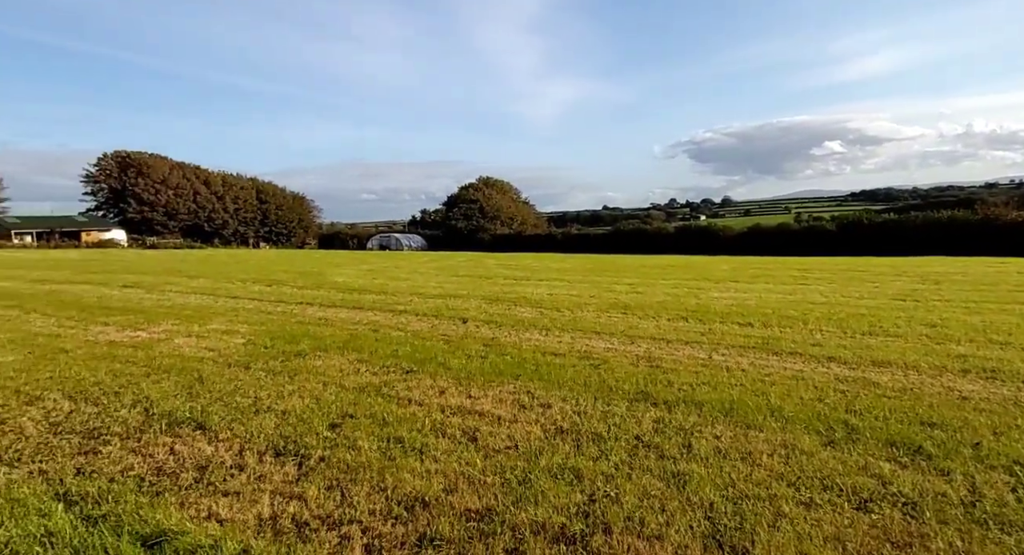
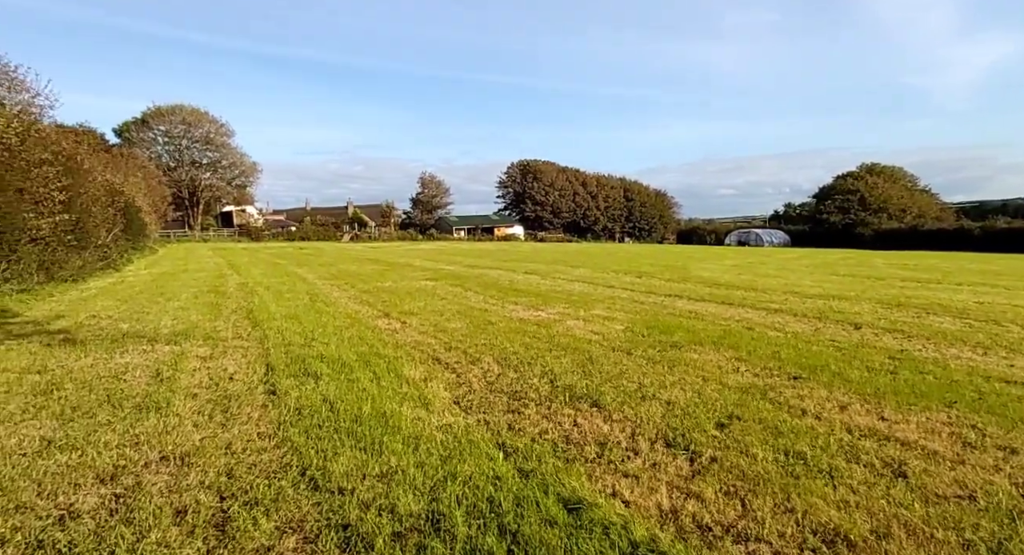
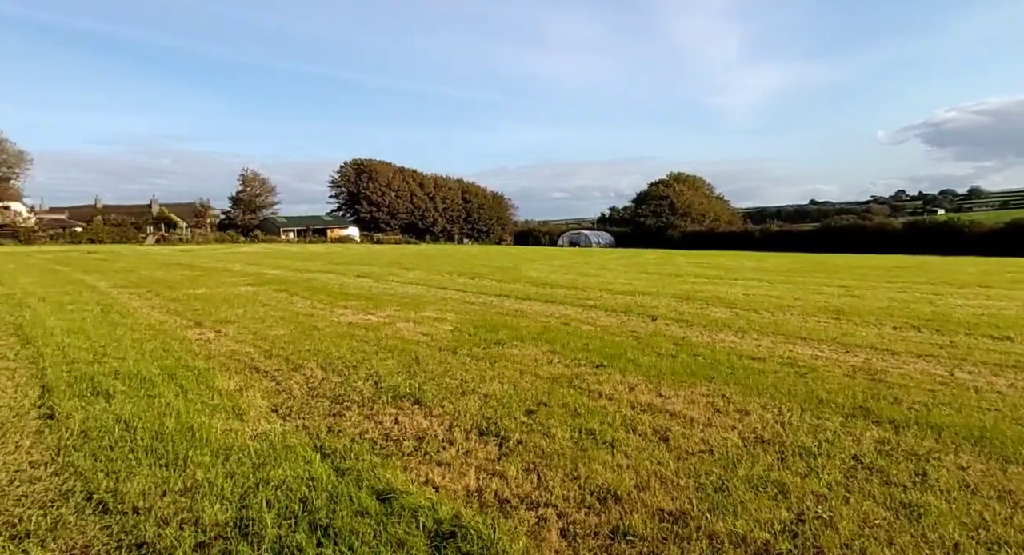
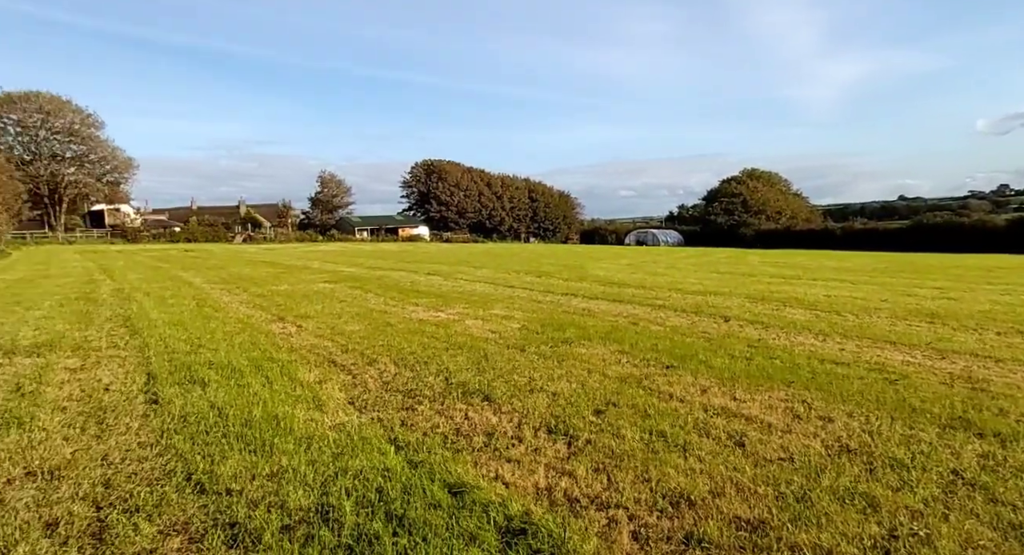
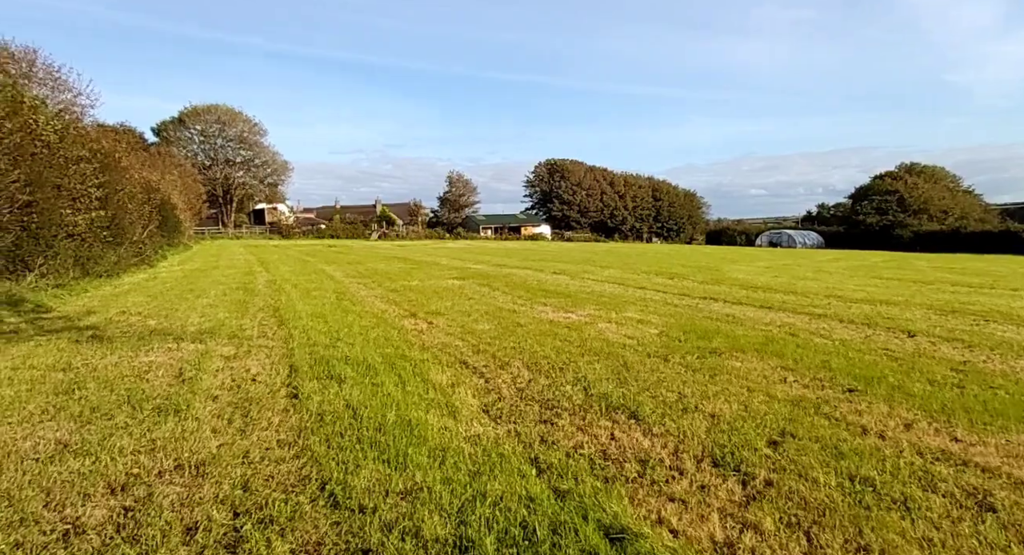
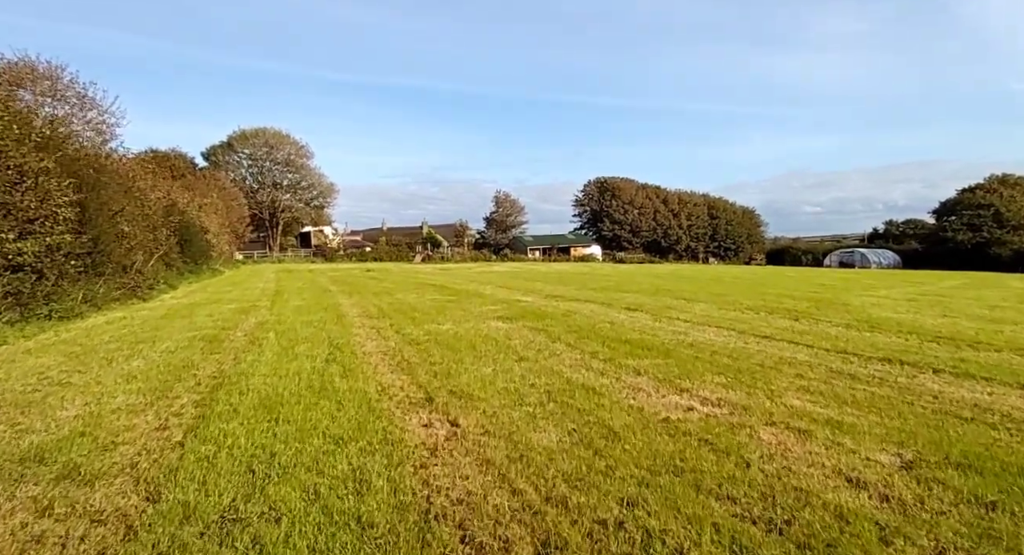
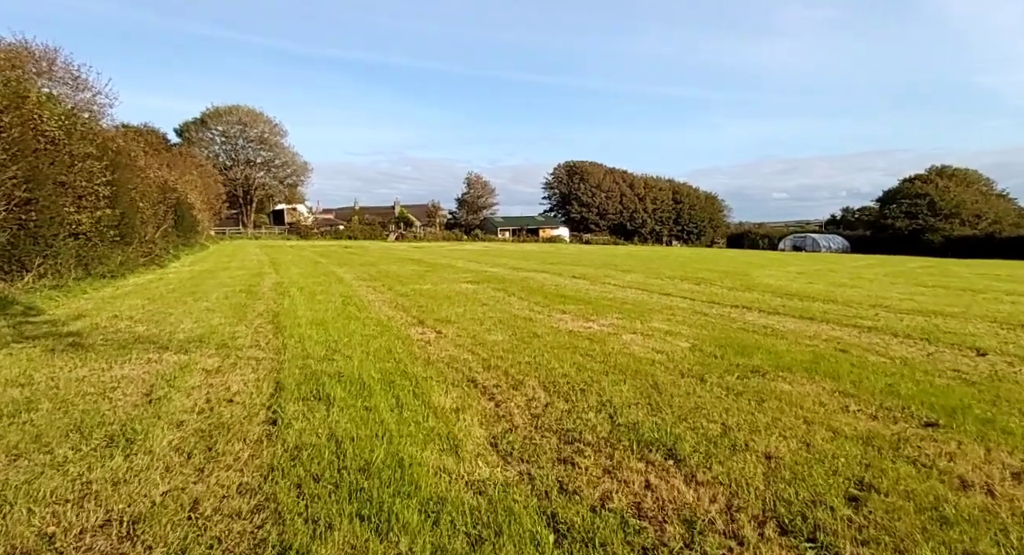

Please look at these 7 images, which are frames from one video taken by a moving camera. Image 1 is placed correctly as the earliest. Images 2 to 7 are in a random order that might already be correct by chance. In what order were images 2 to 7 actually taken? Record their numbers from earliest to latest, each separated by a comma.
3, 4, 2, 5, 7, 6
